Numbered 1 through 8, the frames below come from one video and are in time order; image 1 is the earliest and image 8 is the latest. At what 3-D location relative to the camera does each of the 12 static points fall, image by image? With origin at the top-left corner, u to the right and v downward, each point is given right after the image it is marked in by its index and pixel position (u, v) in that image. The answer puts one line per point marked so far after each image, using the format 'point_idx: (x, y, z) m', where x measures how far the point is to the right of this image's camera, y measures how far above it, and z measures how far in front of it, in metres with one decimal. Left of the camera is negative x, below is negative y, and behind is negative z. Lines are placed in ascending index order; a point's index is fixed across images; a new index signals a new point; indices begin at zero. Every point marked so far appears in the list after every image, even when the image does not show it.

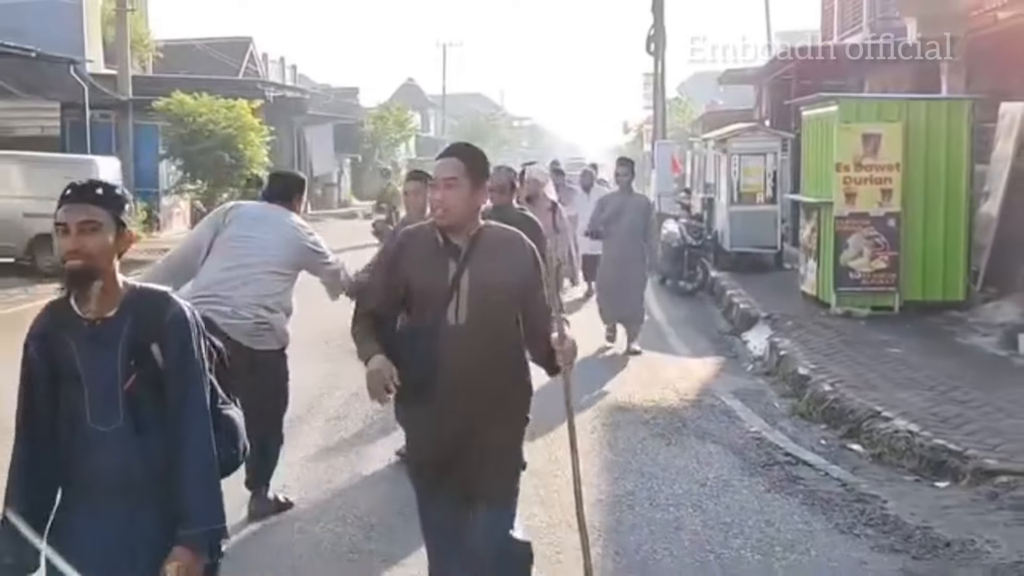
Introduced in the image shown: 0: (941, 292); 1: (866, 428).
0: (+4.3, -0.1, +13.5) m
1: (+2.1, -0.8, +8.0) m
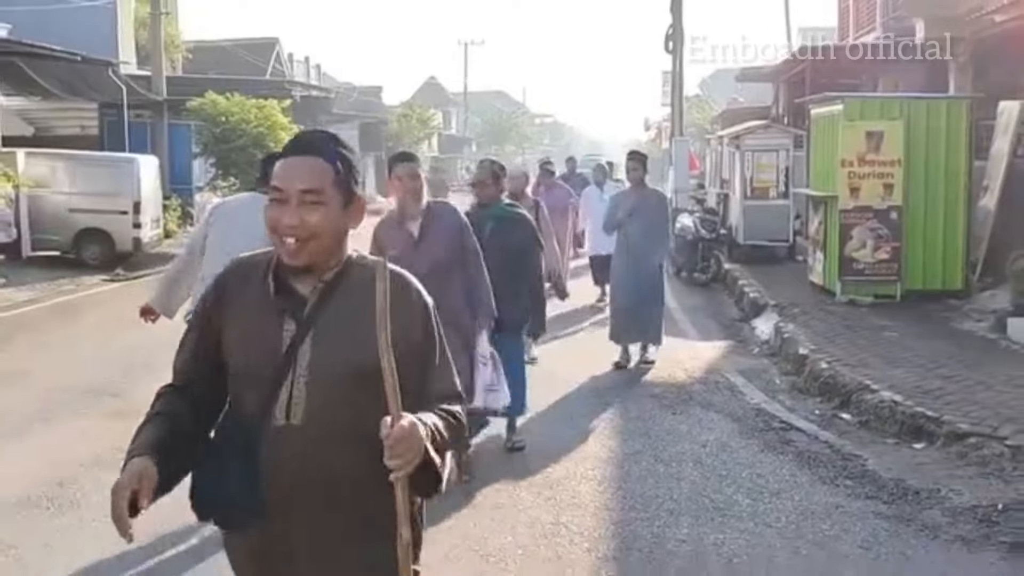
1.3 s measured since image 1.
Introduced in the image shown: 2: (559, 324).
0: (+4.5, +0.1, +14.2) m
1: (+2.3, -0.7, +8.8) m
2: (+0.5, -0.4, +13.6) m
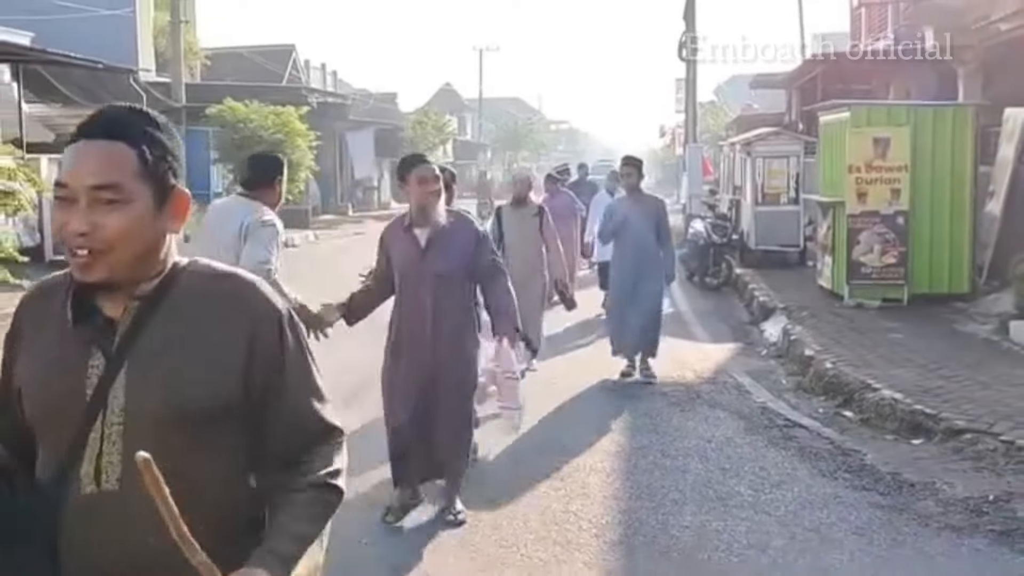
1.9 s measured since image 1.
0: (+4.7, 0.0, +14.5) m
1: (+2.3, -0.7, +9.1) m
2: (+0.6, -0.4, +13.9) m
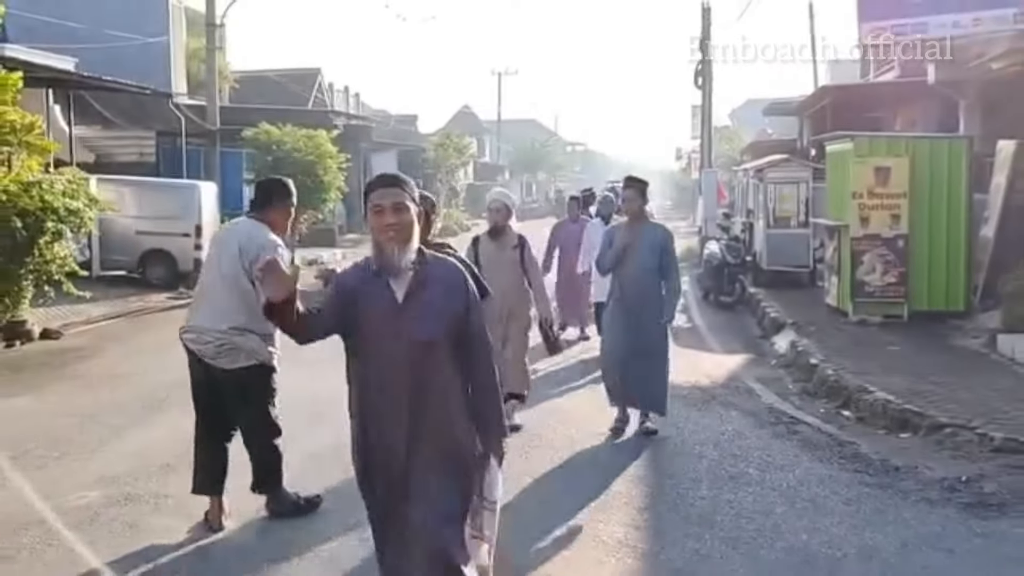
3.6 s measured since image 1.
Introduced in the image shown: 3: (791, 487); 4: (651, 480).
0: (+5.0, -0.2, +15.6) m
1: (+2.6, -0.8, +10.3) m
2: (+0.9, -0.6, +15.0) m
3: (+1.5, -1.1, +7.3) m
4: (+0.8, -1.1, +7.6) m
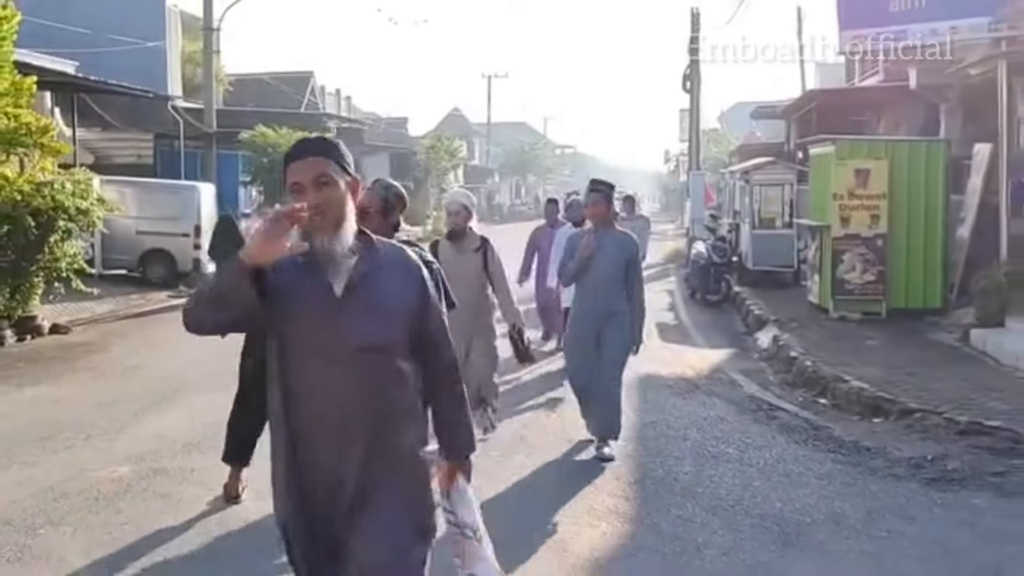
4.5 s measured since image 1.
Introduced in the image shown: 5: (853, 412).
0: (+4.9, -0.2, +16.2) m
1: (+2.6, -0.8, +10.9) m
2: (+0.9, -0.5, +15.6) m
3: (+1.5, -1.0, +7.9) m
4: (+0.8, -1.0, +8.2) m
5: (+2.5, -0.9, +10.0) m
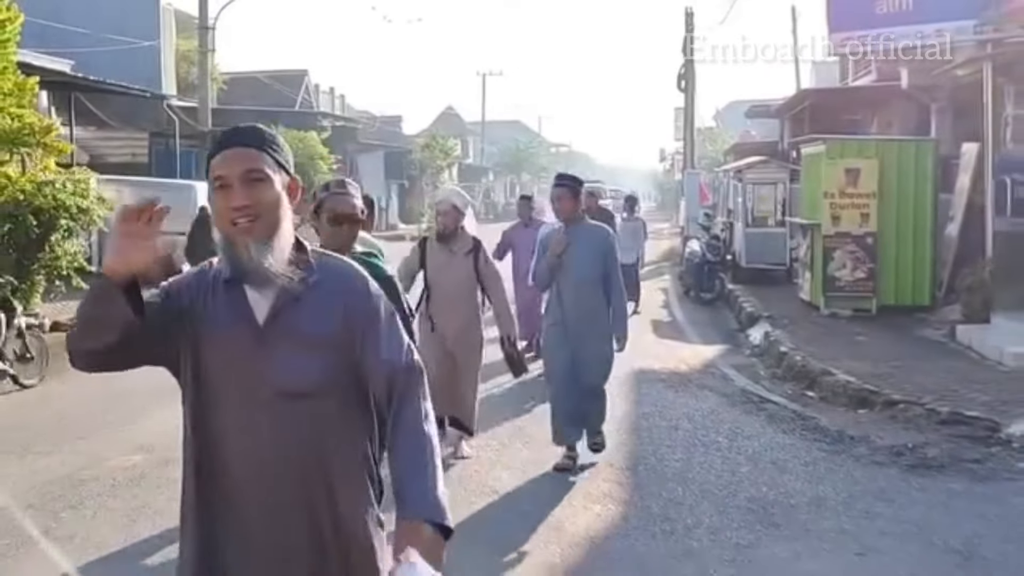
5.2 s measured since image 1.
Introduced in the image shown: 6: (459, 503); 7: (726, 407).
0: (+4.9, -0.1, +16.6) m
1: (+2.6, -0.8, +11.2) m
2: (+0.8, -0.5, +15.9) m
3: (+1.5, -1.0, +8.2) m
4: (+0.8, -1.0, +8.5) m
5: (+2.5, -0.9, +10.4) m
6: (-0.3, -1.1, +6.9) m
7: (+1.6, -0.9, +10.3) m
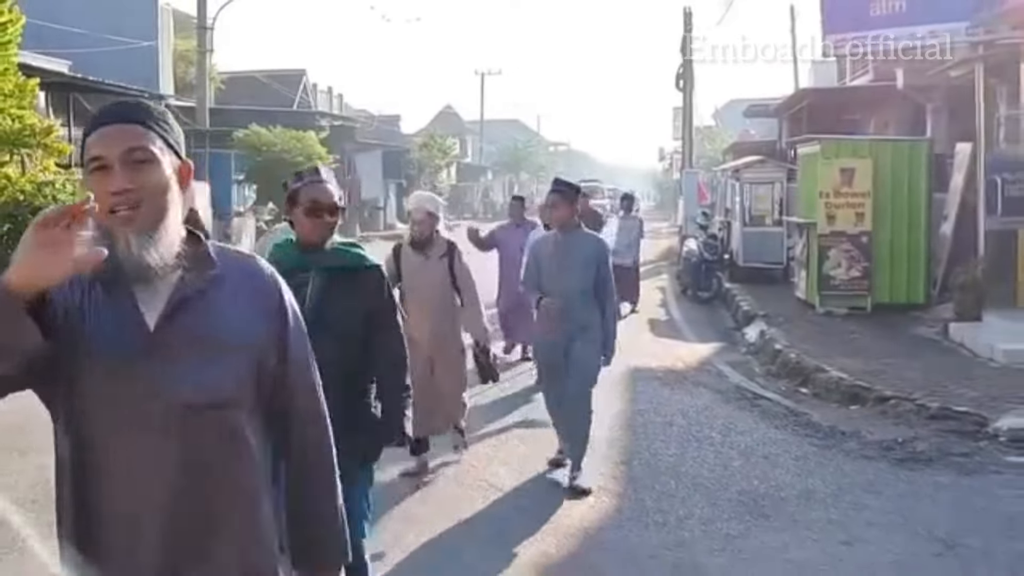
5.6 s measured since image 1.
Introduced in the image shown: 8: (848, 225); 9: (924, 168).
0: (+4.9, -0.1, +16.7) m
1: (+2.5, -0.8, +11.3) m
2: (+0.8, -0.5, +16.1) m
3: (+1.5, -1.0, +8.4) m
4: (+0.7, -1.0, +8.6) m
5: (+2.5, -0.9, +10.5) m
6: (-0.3, -1.1, +7.1) m
7: (+1.6, -0.9, +10.4) m
8: (+4.1, +0.8, +16.6) m
9: (+5.1, +1.5, +16.5) m
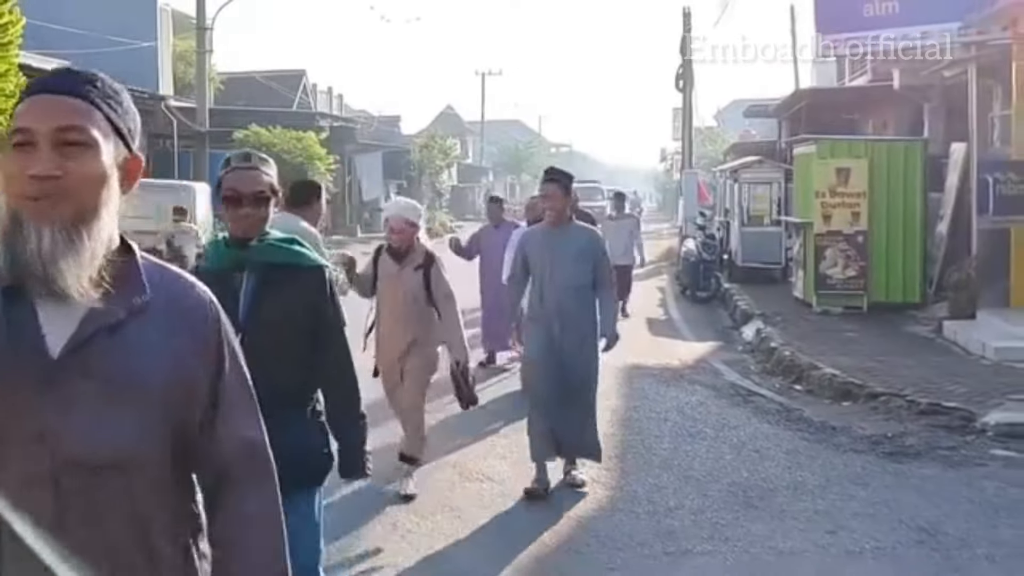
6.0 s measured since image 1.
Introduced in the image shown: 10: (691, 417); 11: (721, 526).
0: (+4.9, -0.1, +16.9) m
1: (+2.5, -0.7, +11.5) m
2: (+0.8, -0.5, +16.3) m
3: (+1.5, -1.0, +8.5) m
4: (+0.7, -1.0, +8.8) m
5: (+2.5, -0.9, +10.7) m
6: (-0.3, -1.1, +7.2) m
7: (+1.6, -0.9, +10.6) m
8: (+4.1, +0.8, +16.7) m
9: (+5.0, +1.5, +16.7) m
10: (+1.3, -0.9, +9.7) m
11: (+1.0, -1.1, +6.1) m
